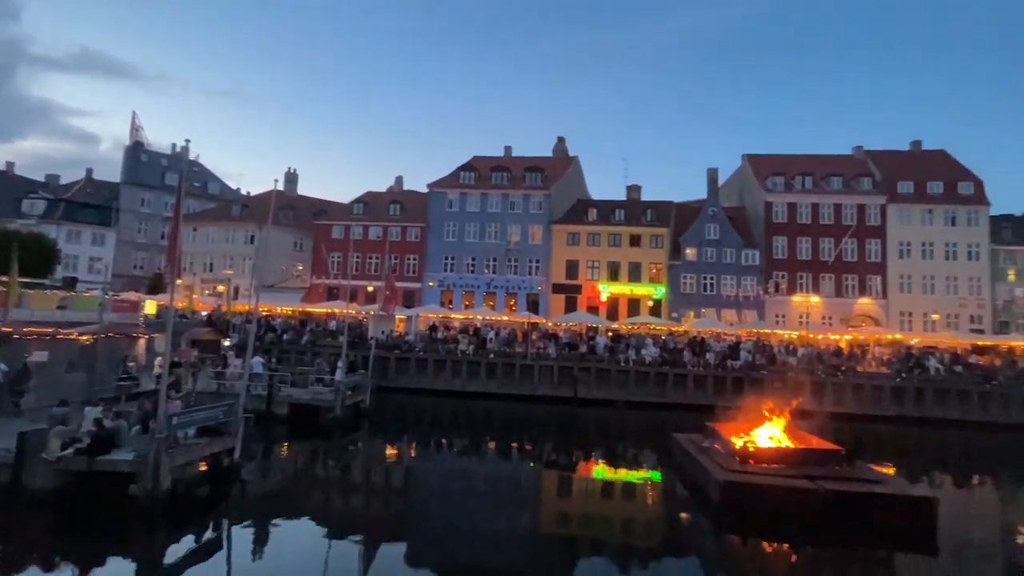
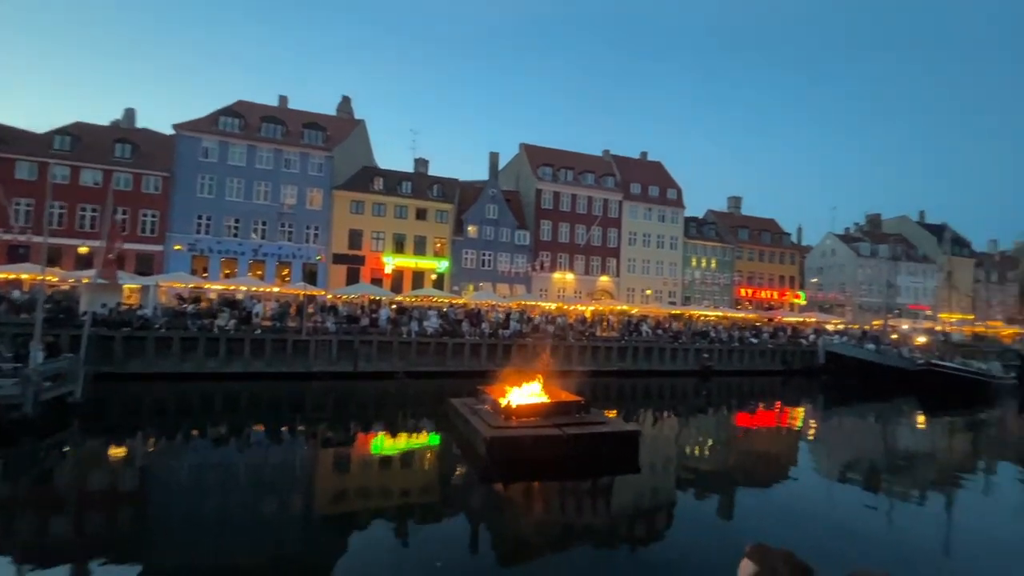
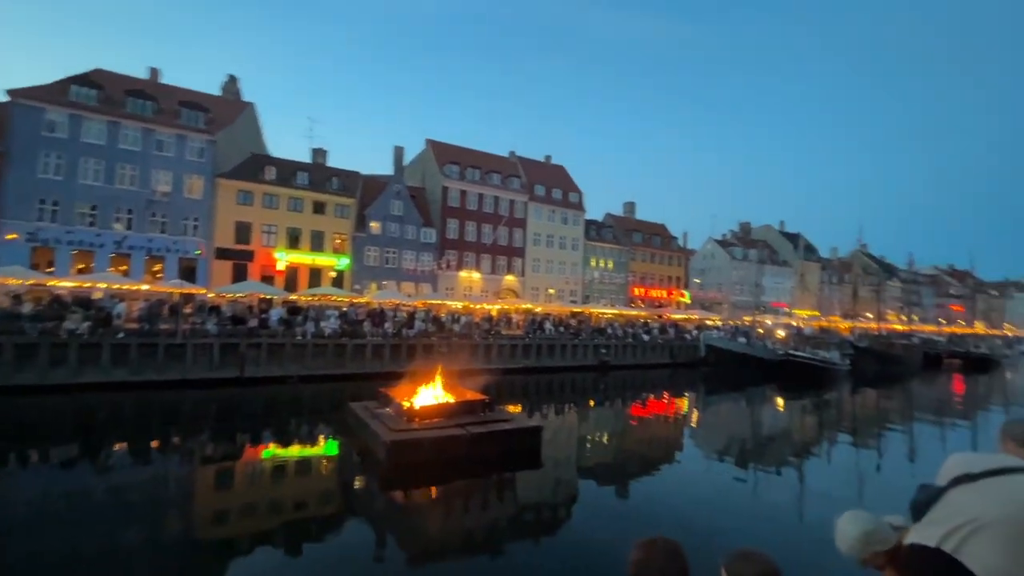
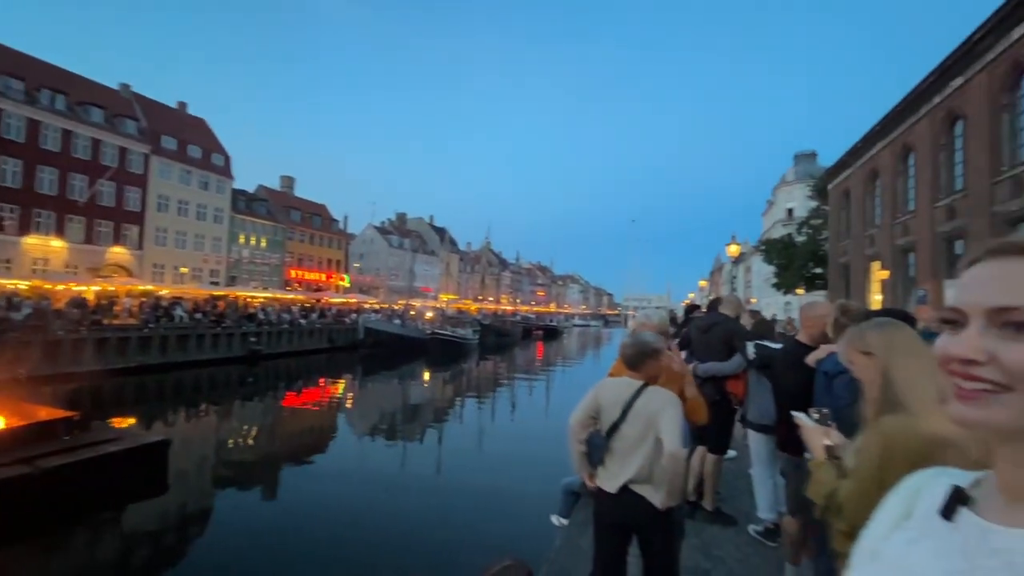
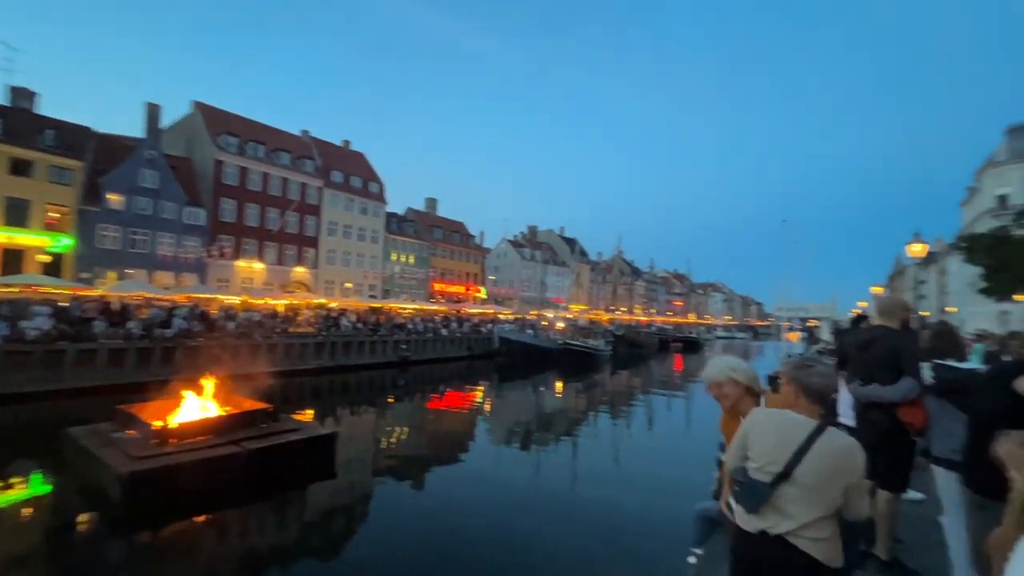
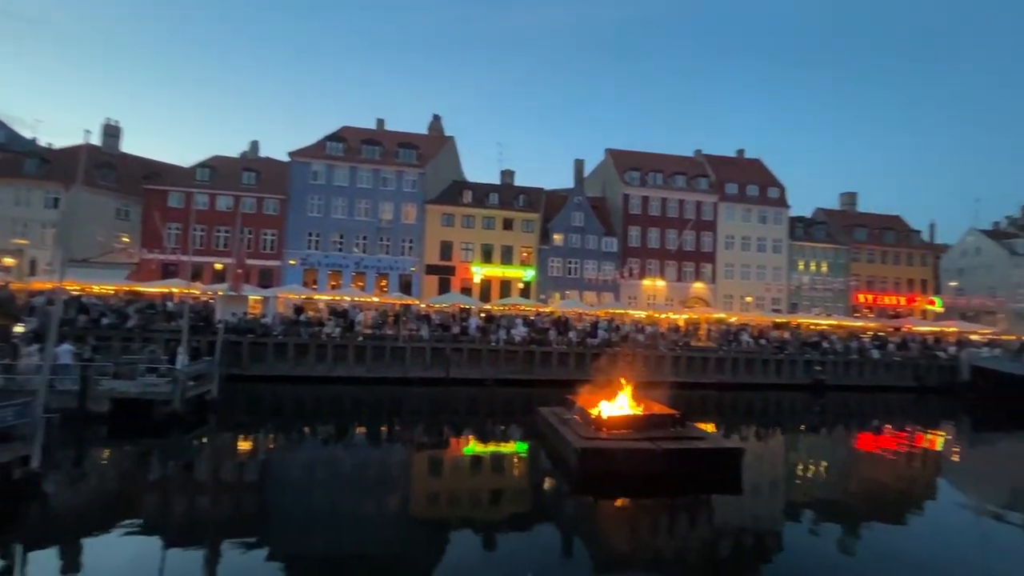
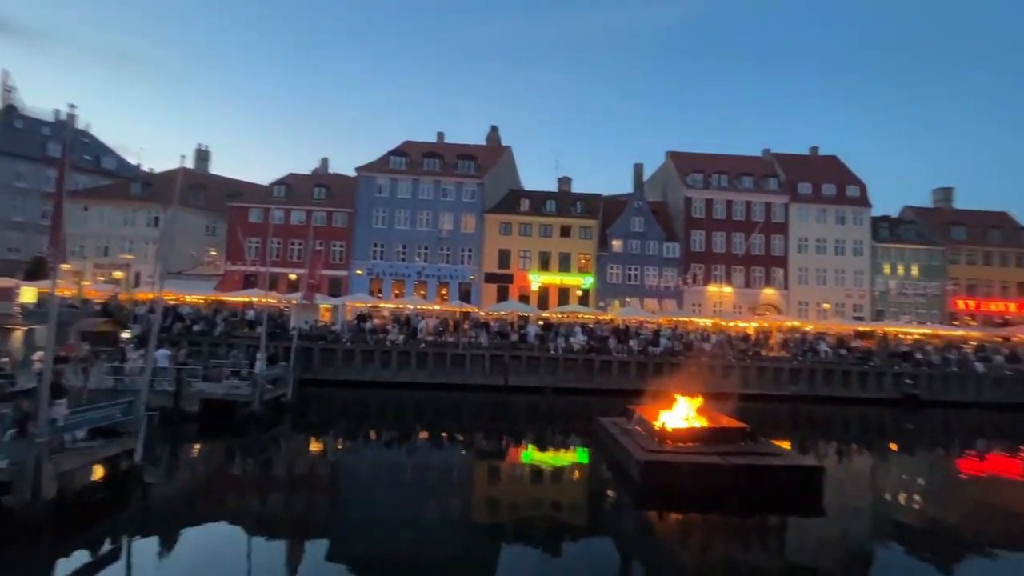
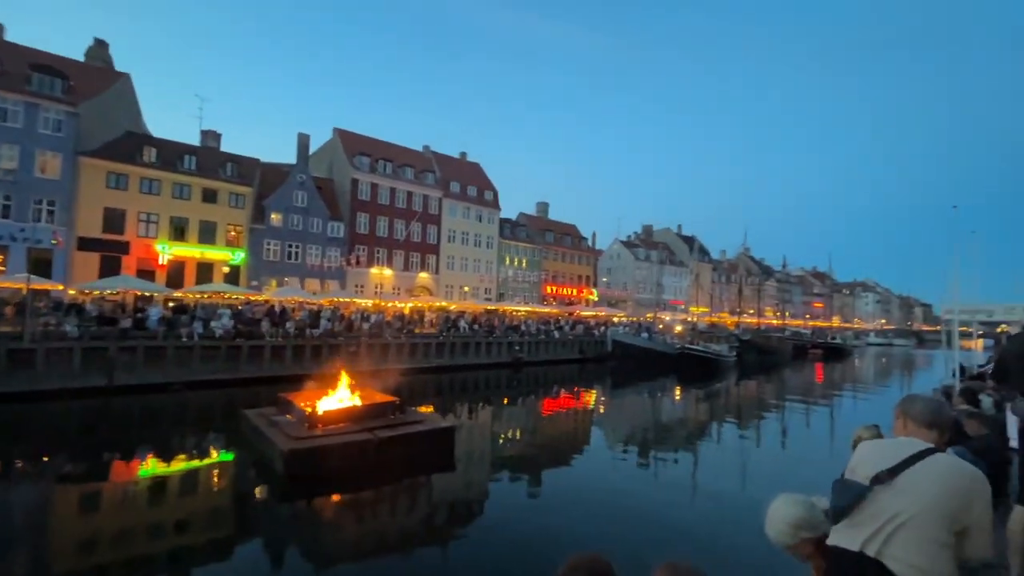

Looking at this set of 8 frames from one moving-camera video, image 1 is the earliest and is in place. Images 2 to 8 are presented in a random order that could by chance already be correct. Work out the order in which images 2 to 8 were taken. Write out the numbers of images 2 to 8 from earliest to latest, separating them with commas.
7, 6, 2, 3, 8, 5, 4
